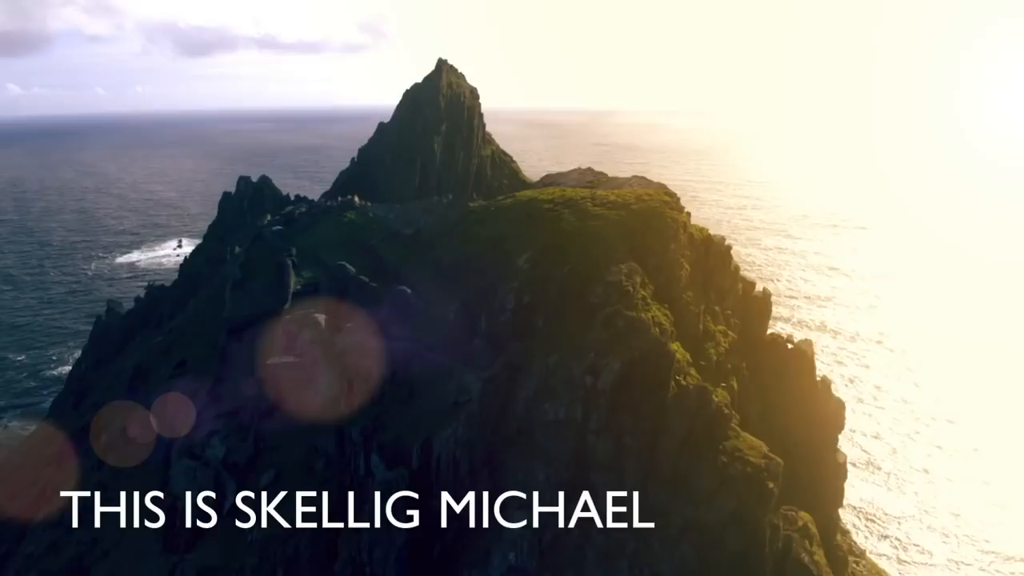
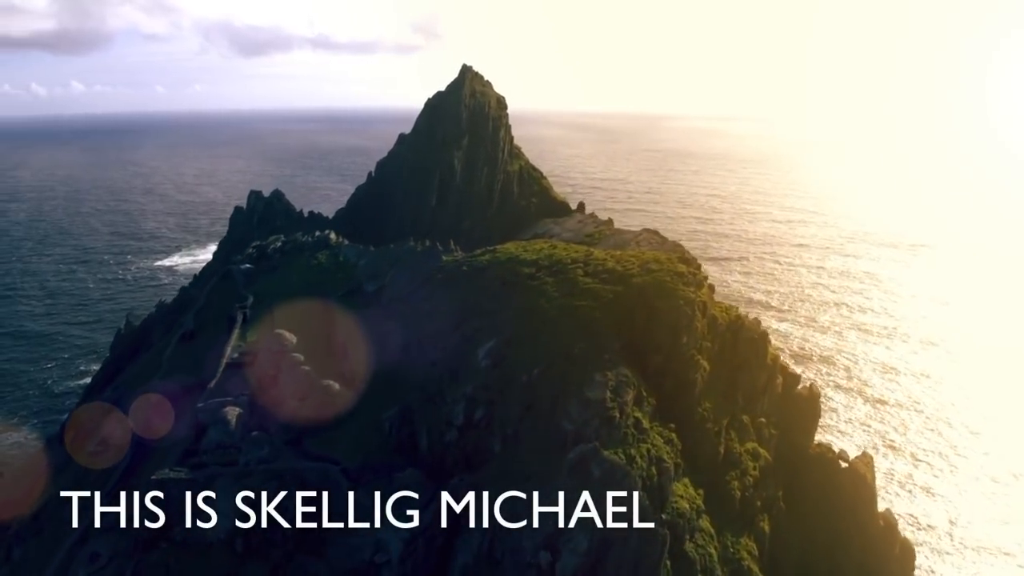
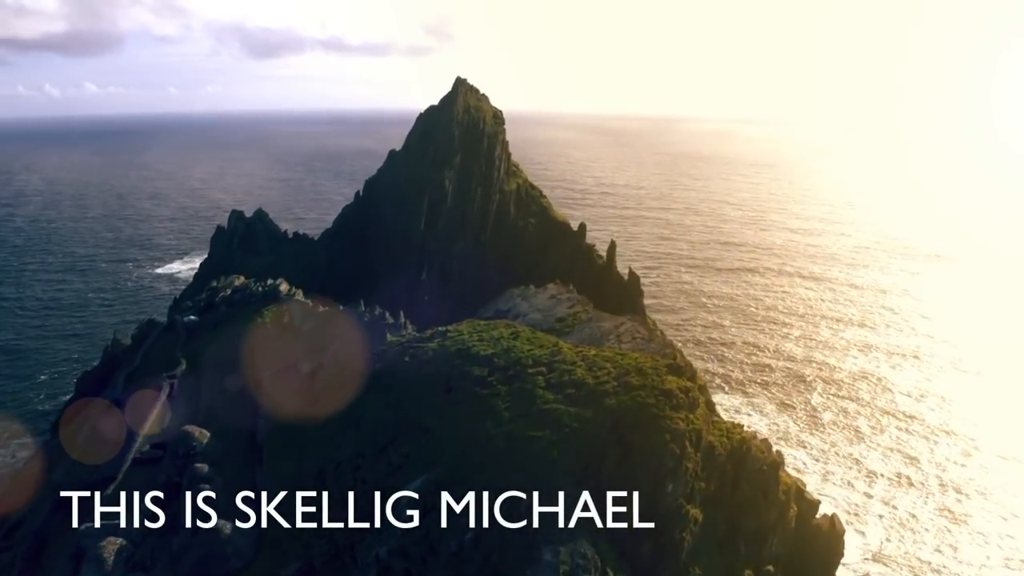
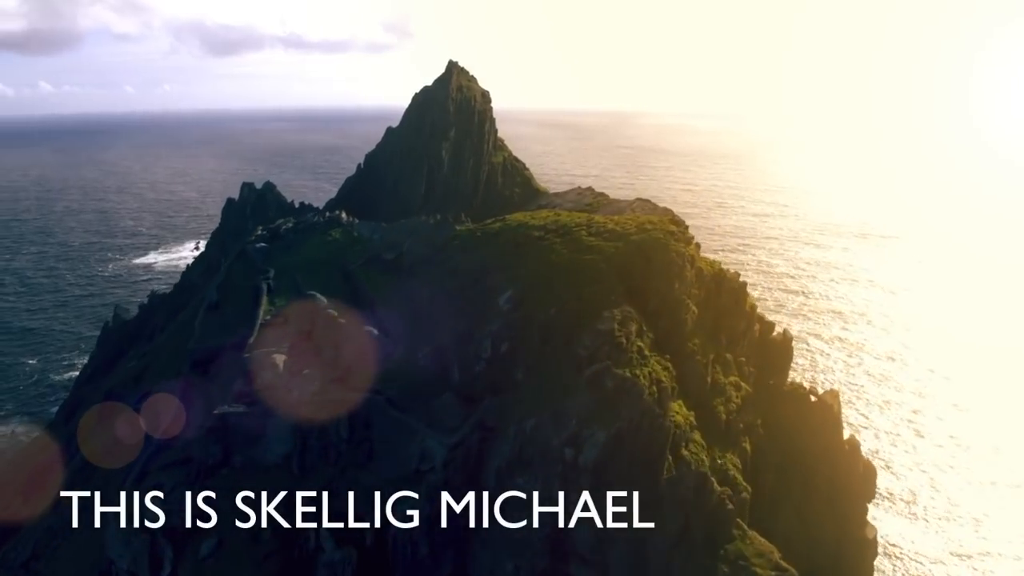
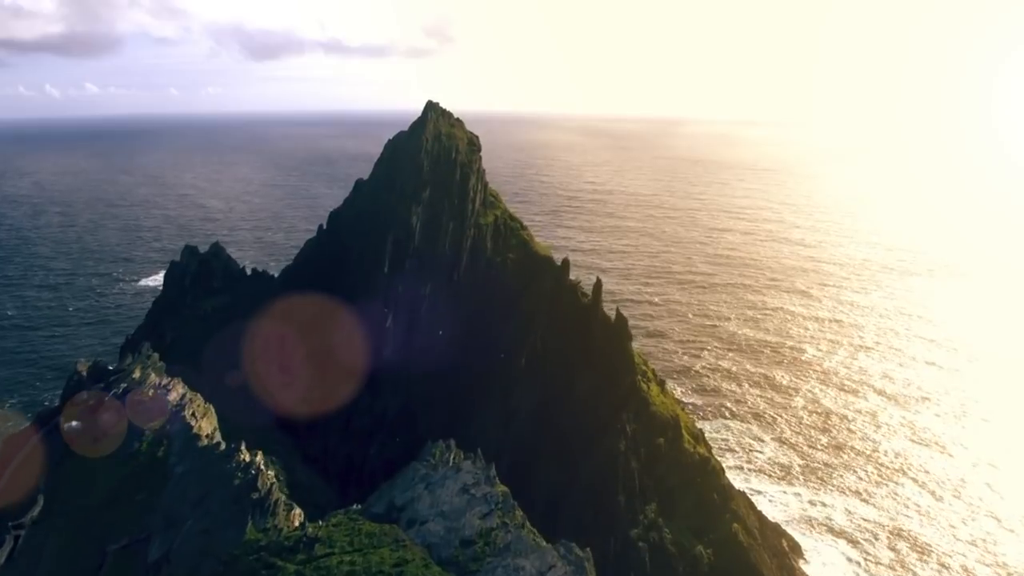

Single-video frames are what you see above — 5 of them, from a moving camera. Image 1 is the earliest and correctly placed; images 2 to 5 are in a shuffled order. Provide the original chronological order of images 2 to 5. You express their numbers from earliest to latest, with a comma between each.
4, 2, 3, 5
